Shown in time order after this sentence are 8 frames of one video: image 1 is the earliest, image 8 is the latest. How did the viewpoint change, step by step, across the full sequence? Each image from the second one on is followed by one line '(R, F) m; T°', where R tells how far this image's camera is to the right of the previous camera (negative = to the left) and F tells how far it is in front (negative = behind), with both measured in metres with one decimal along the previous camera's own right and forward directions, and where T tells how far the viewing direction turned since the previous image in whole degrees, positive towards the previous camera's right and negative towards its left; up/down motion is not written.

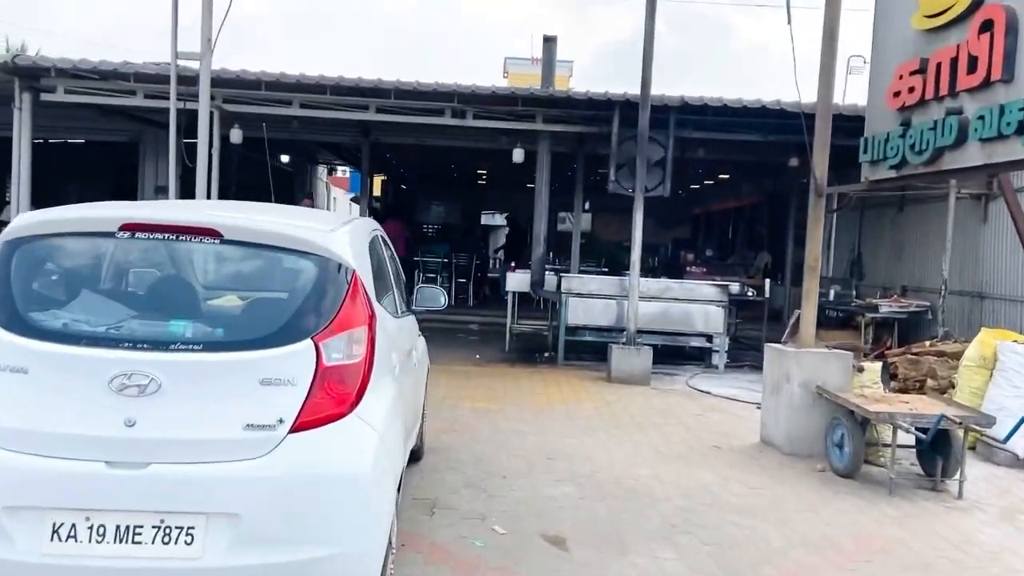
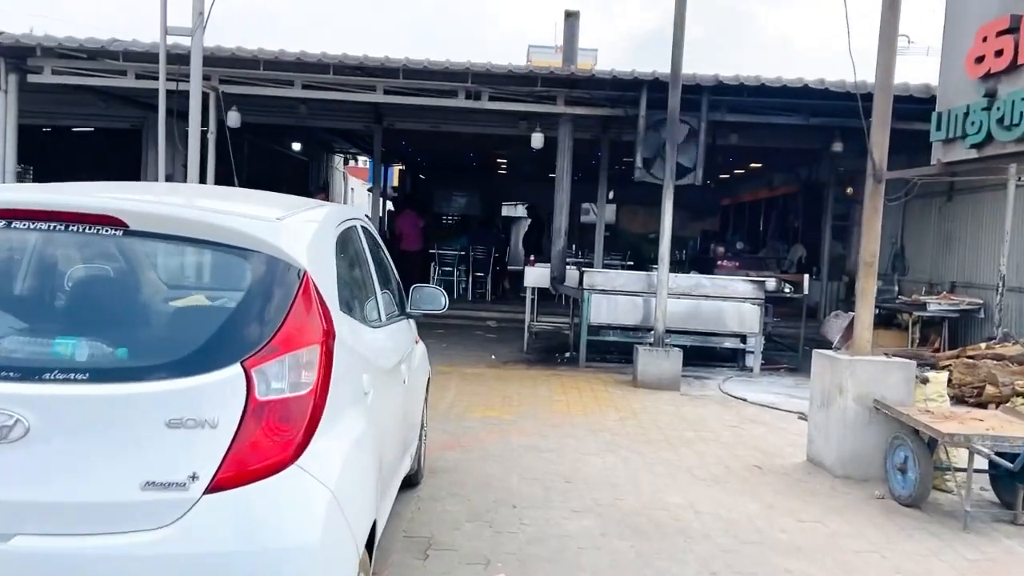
(+0.1, +0.7) m; -2°
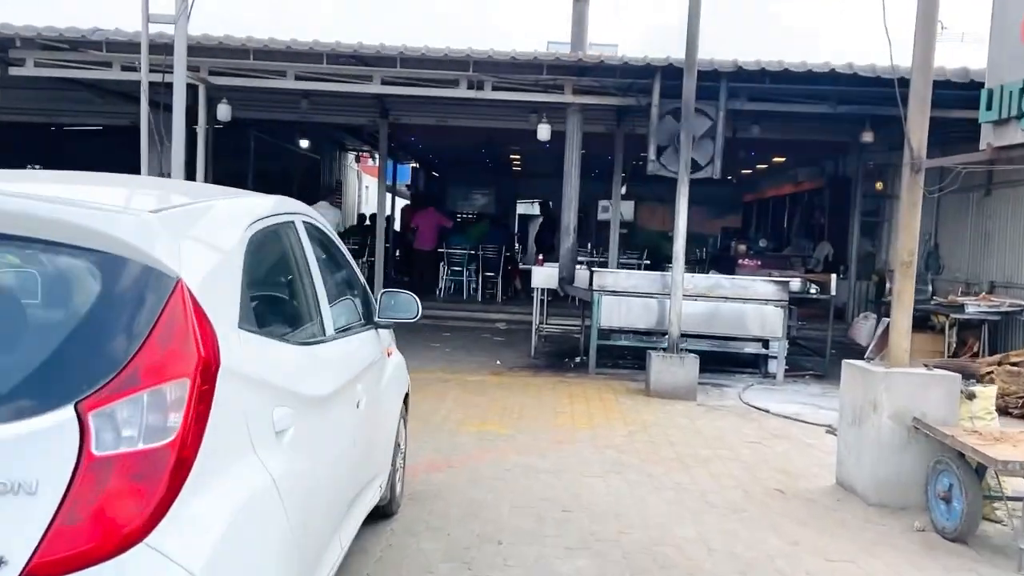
(+0.2, +0.6) m; -2°
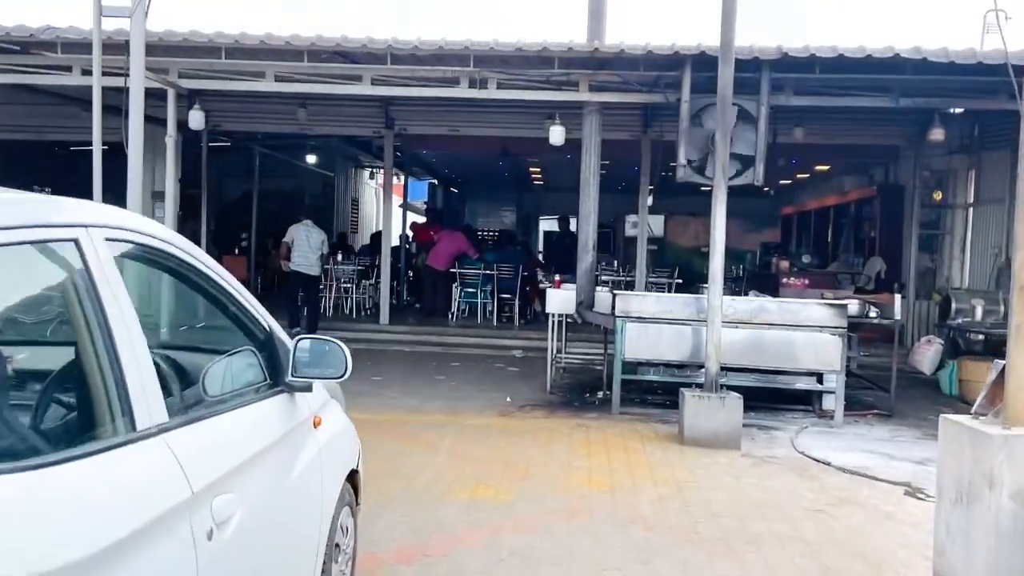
(+0.2, +1.1) m; -2°
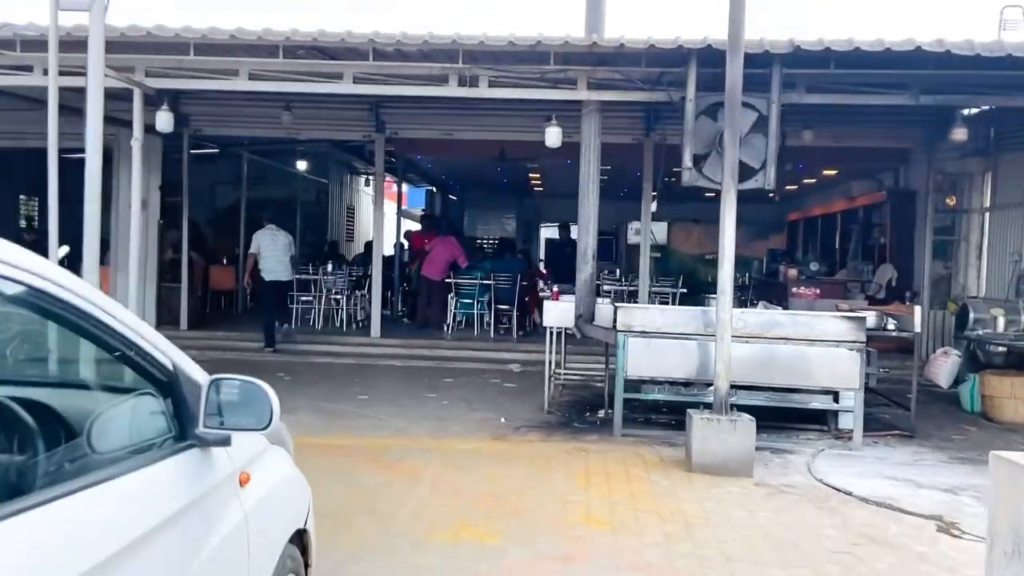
(+0.1, +0.5) m; 0°
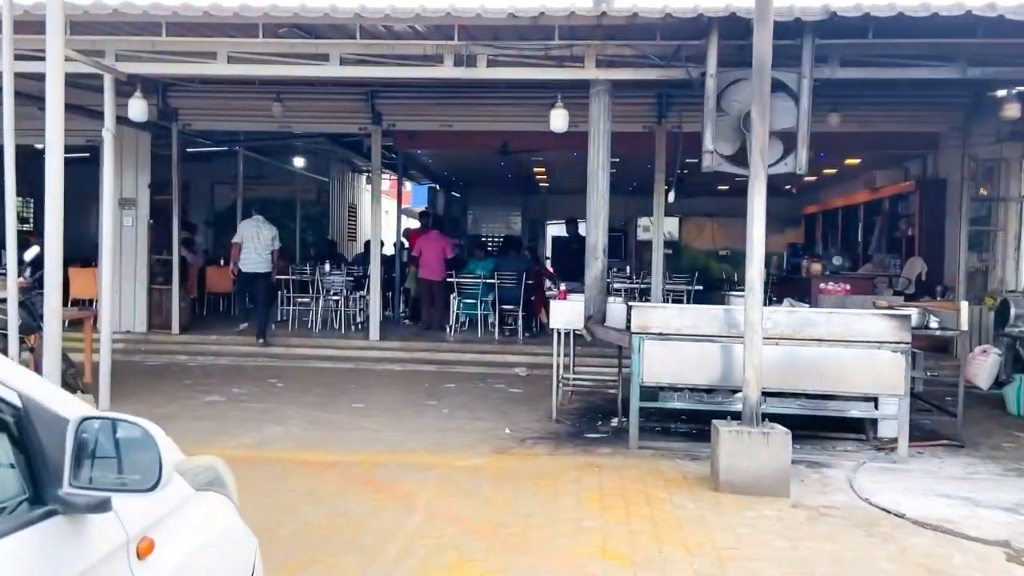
(0.0, +0.6) m; -1°
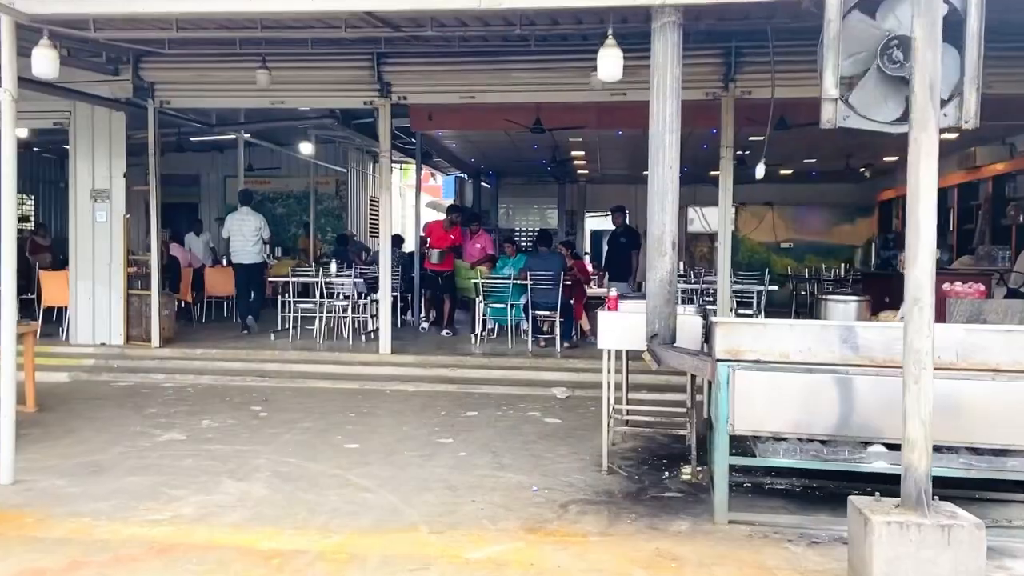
(0.0, +1.8) m; -3°
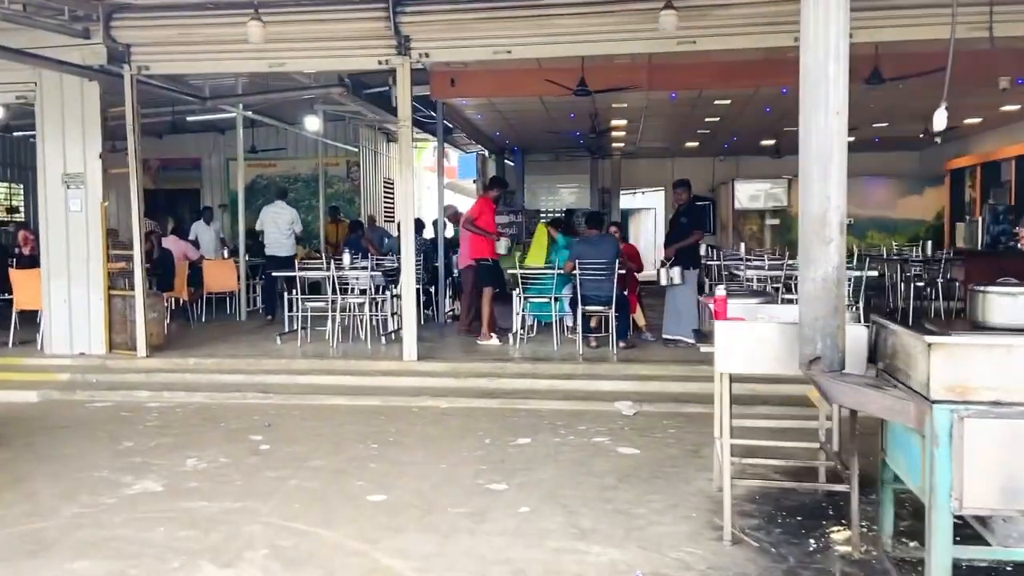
(-0.3, +1.5) m; -1°
